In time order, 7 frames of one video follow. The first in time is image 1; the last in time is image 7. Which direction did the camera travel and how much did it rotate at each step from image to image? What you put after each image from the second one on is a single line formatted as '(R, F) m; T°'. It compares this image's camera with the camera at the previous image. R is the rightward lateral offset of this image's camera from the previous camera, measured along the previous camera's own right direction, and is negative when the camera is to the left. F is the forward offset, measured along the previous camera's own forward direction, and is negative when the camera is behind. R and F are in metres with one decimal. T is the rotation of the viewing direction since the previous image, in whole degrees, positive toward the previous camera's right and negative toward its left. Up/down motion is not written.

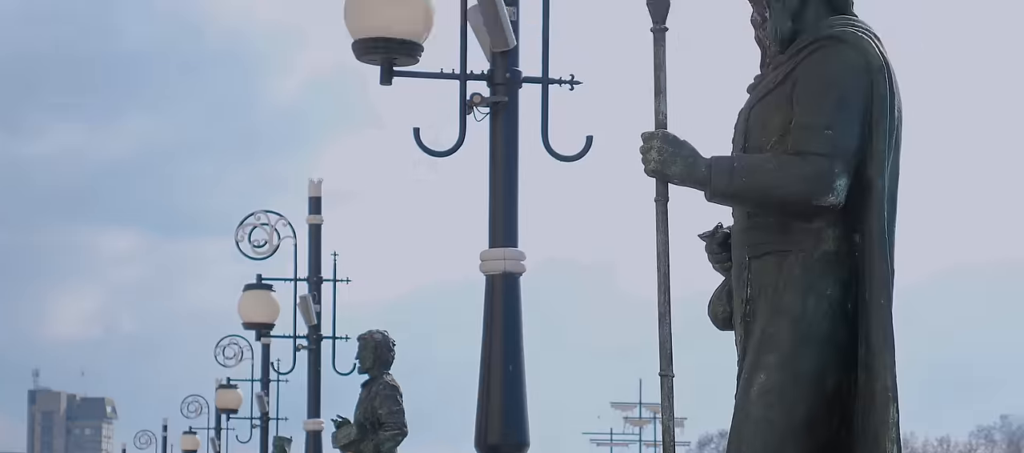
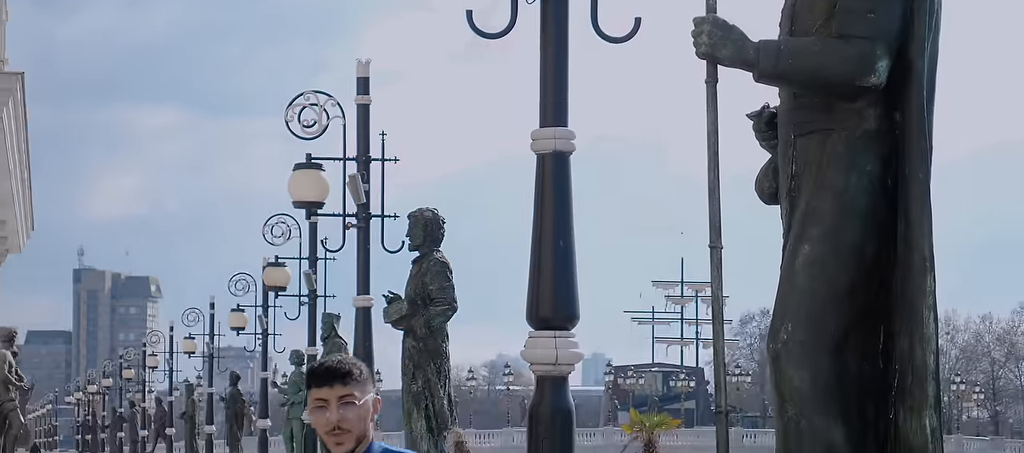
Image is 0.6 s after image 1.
(0.0, -0.2) m; -2°
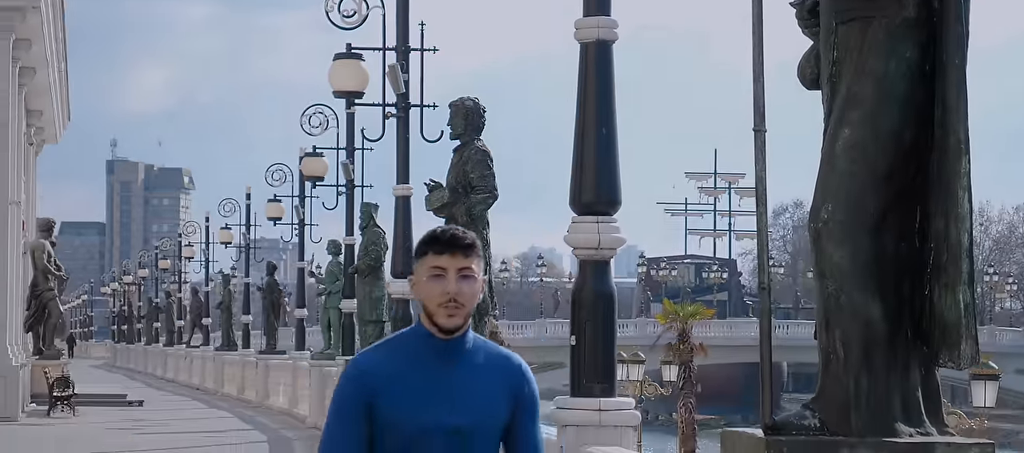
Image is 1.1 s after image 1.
(-0.1, -0.2) m; -1°
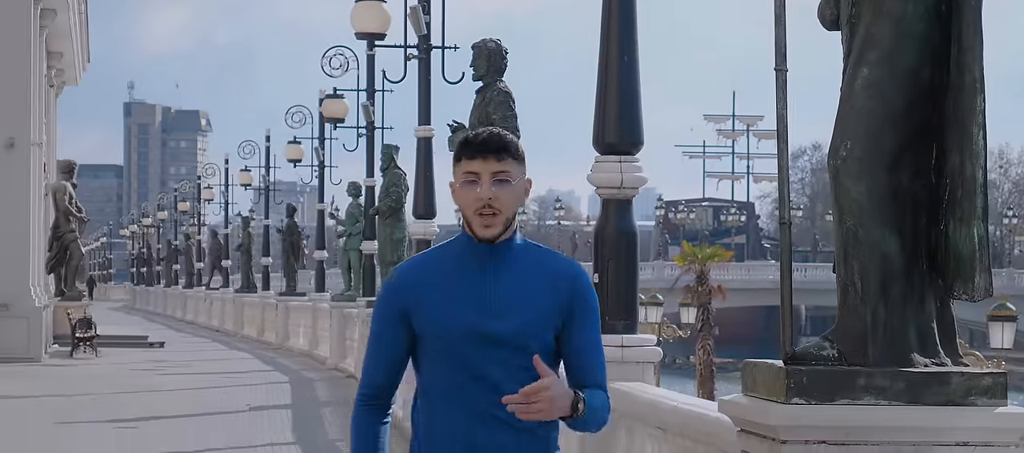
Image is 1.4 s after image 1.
(0.0, -0.1) m; -1°
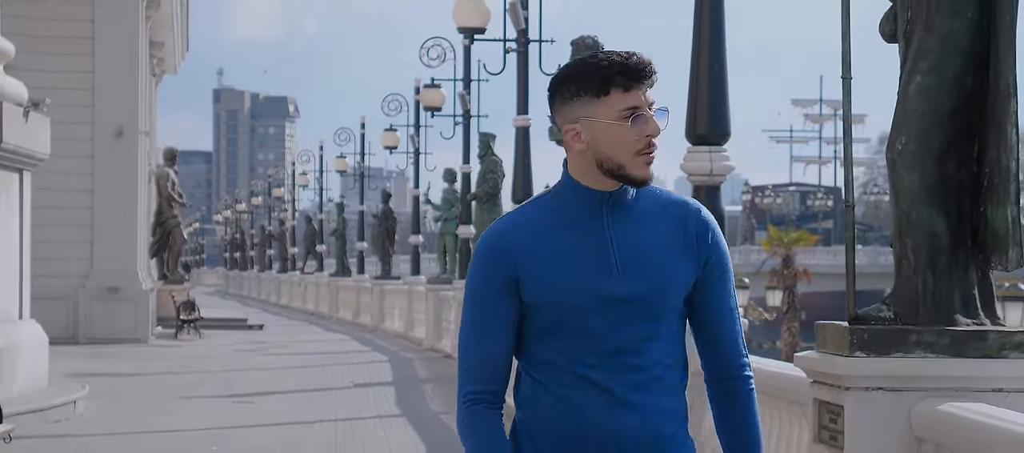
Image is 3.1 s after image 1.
(-0.1, -0.8) m; -3°
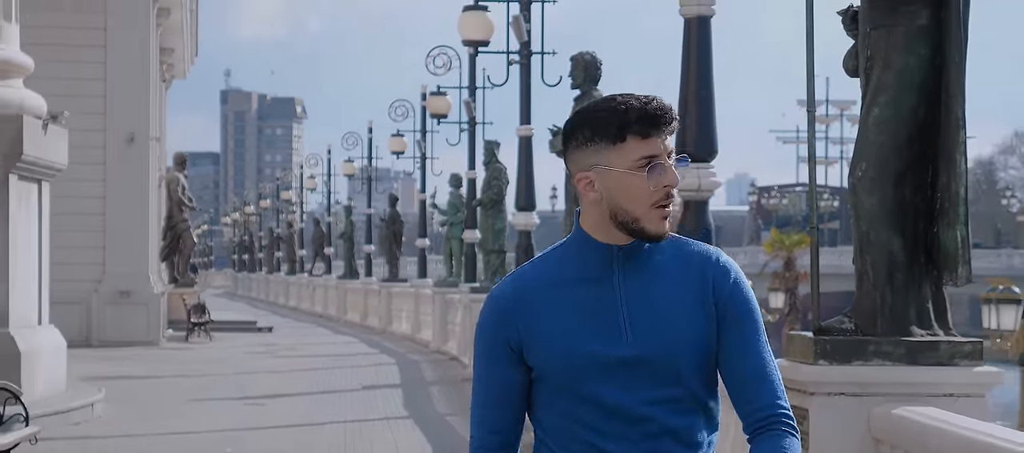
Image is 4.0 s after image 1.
(0.0, -0.5) m; 0°
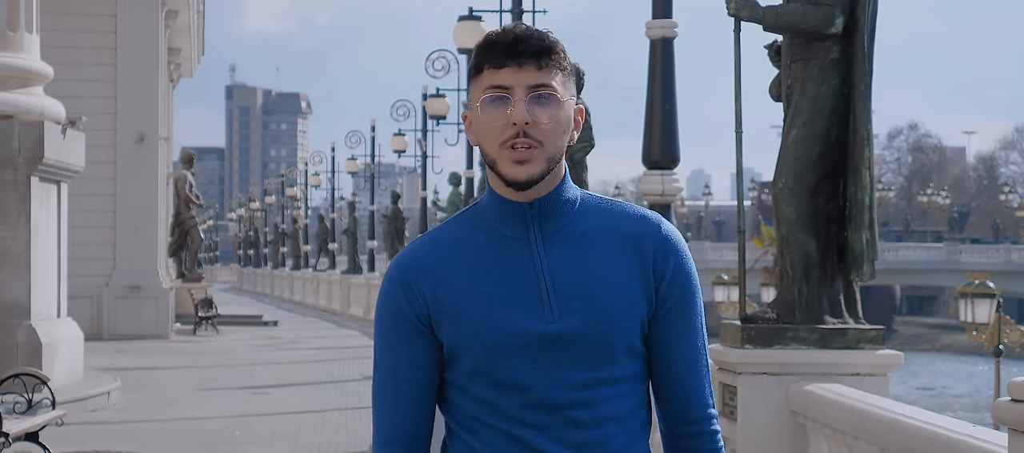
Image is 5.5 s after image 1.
(+0.1, -0.9) m; 0°
